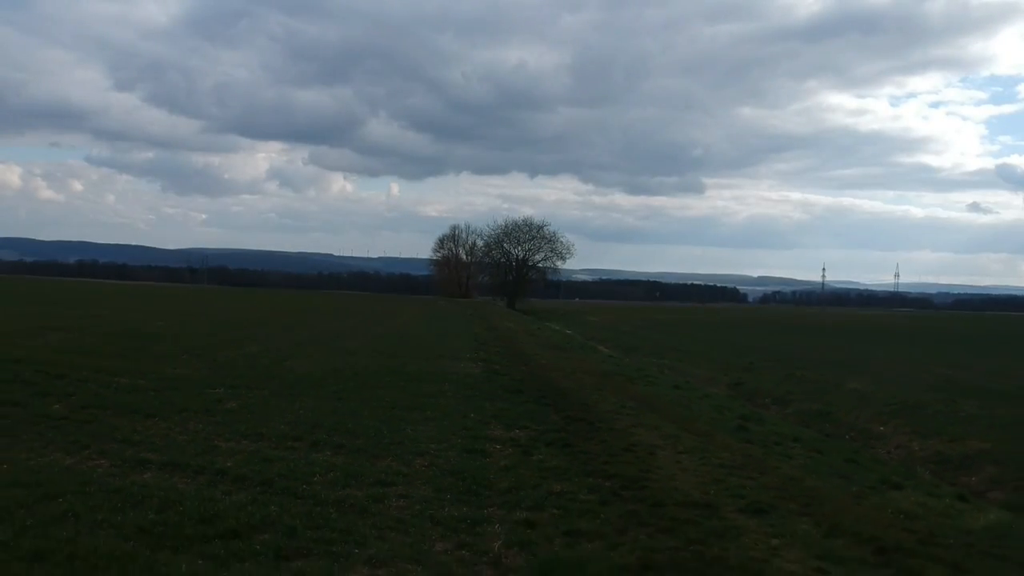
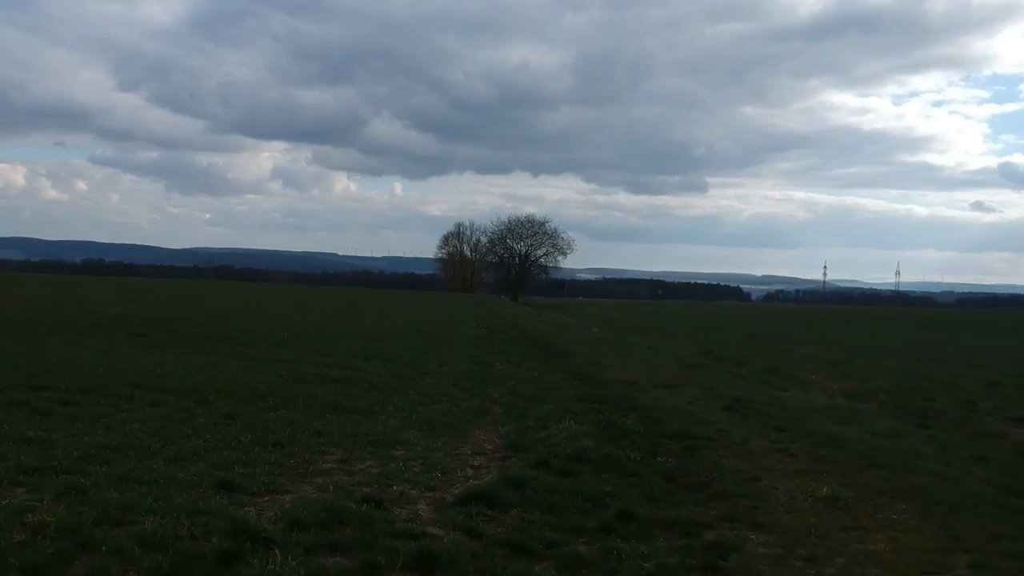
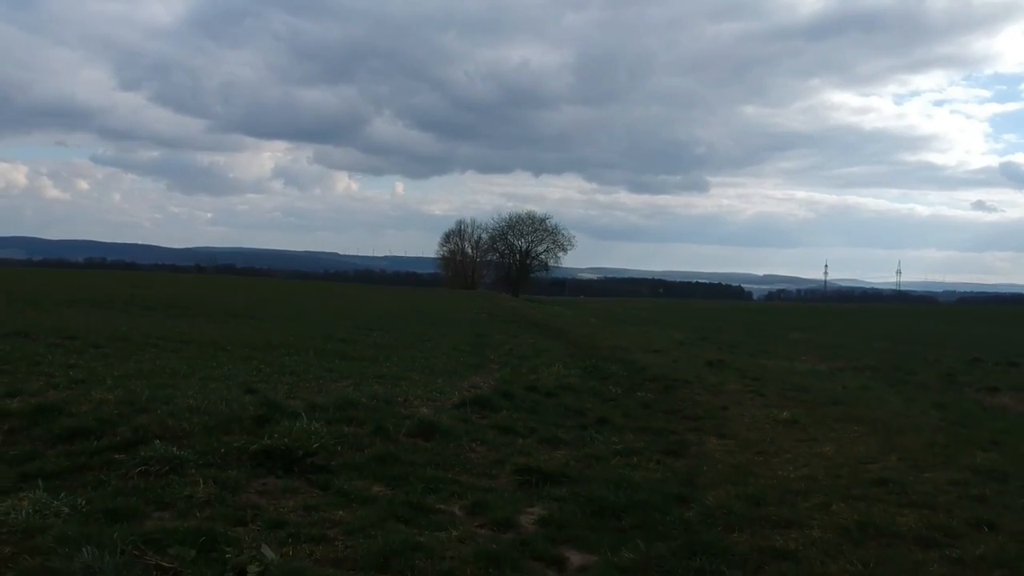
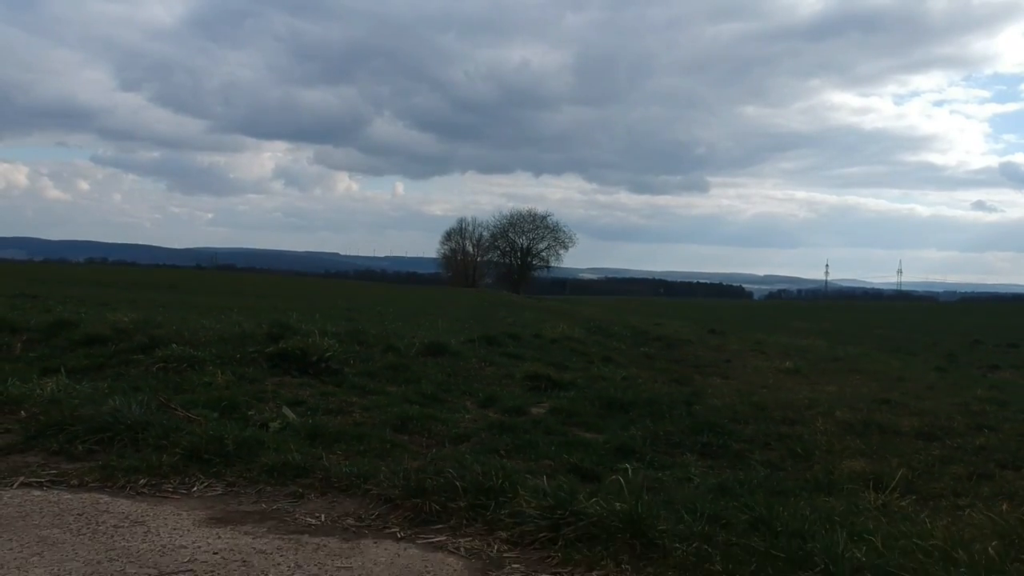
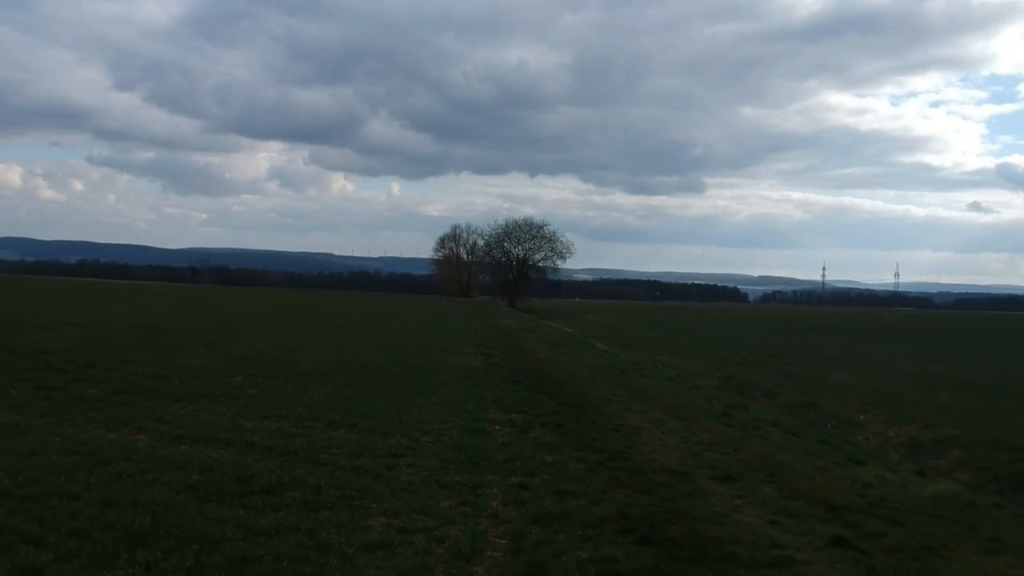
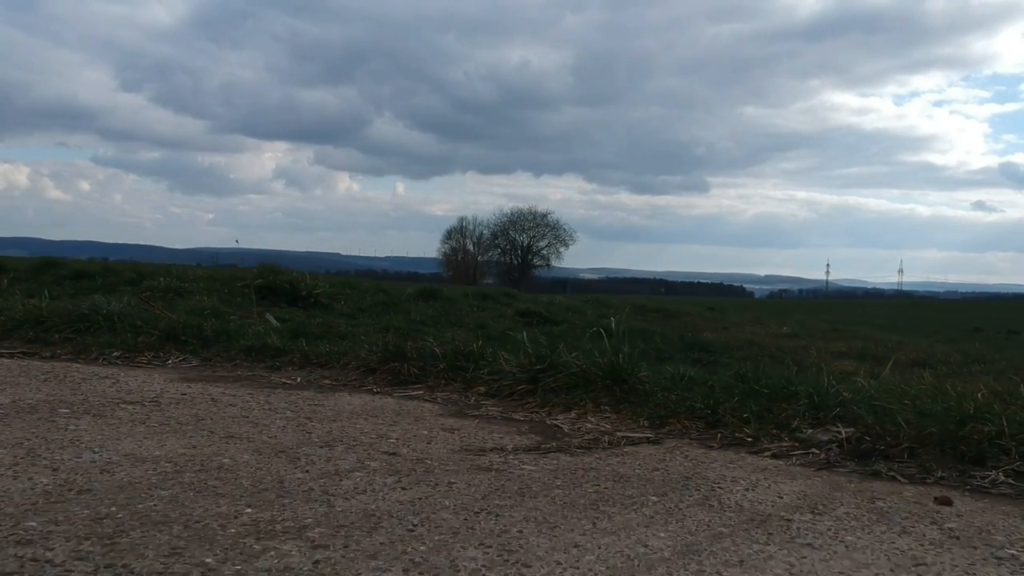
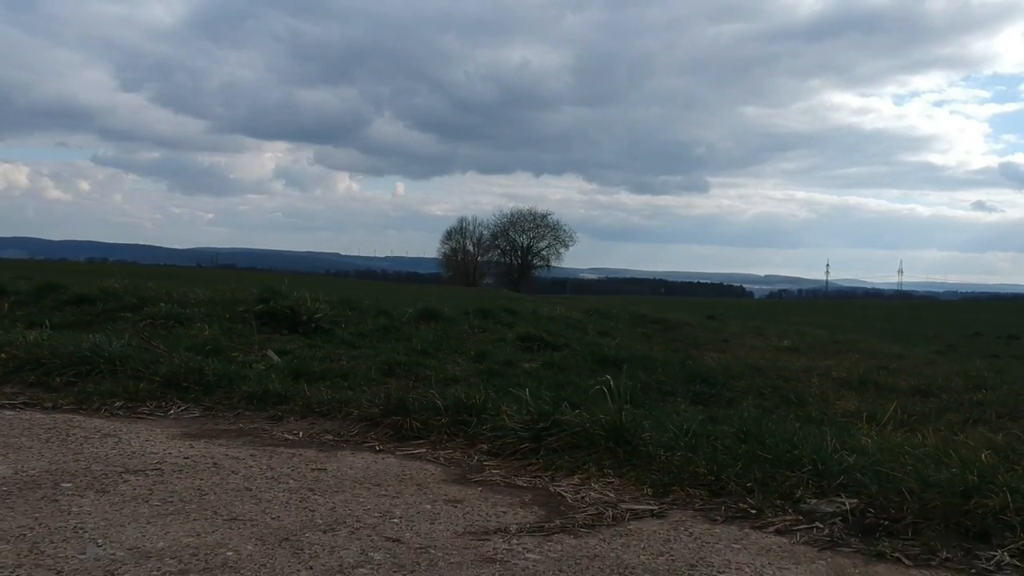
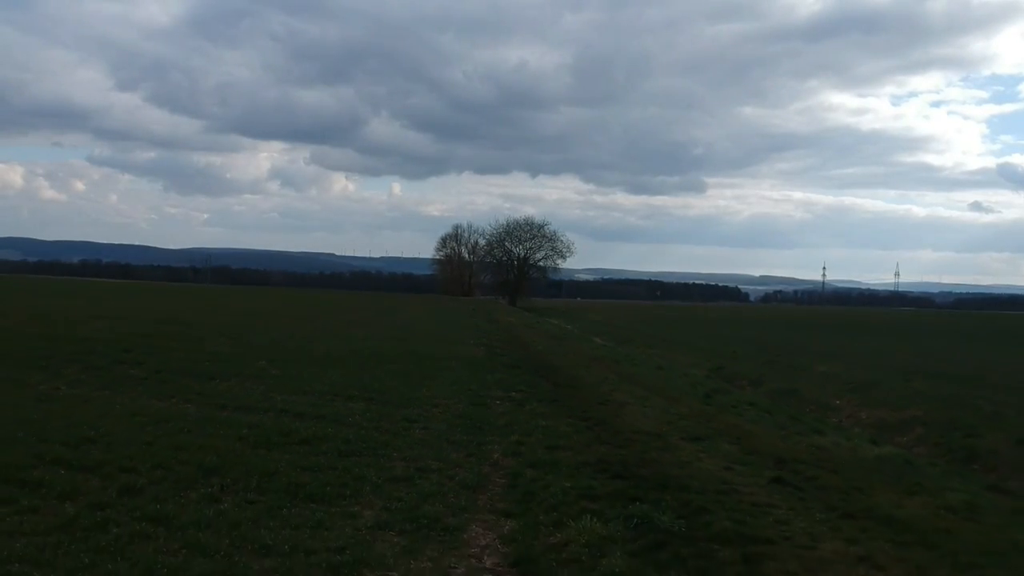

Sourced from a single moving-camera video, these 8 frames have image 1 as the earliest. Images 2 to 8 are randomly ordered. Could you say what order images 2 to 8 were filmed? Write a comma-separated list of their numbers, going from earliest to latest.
5, 8, 2, 3, 4, 7, 6
